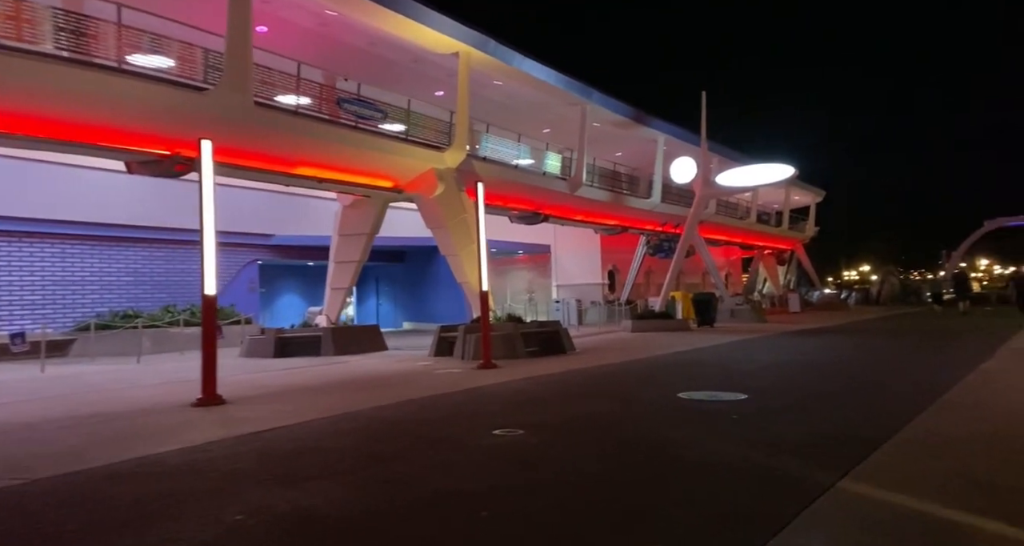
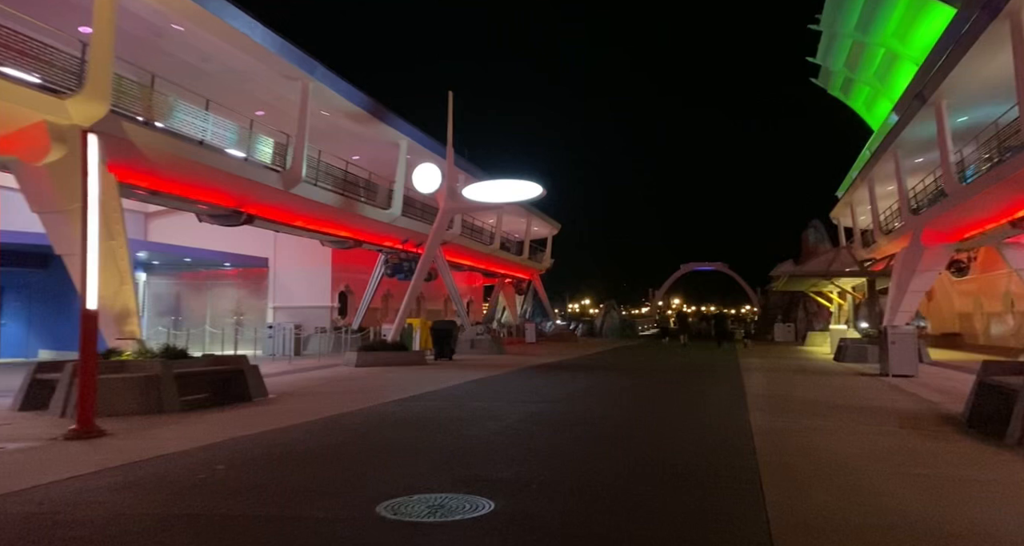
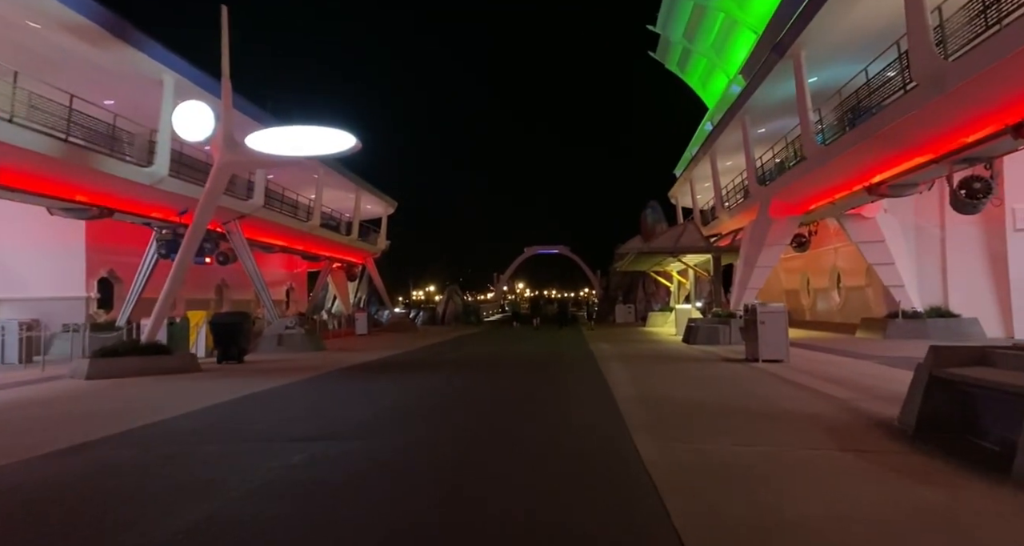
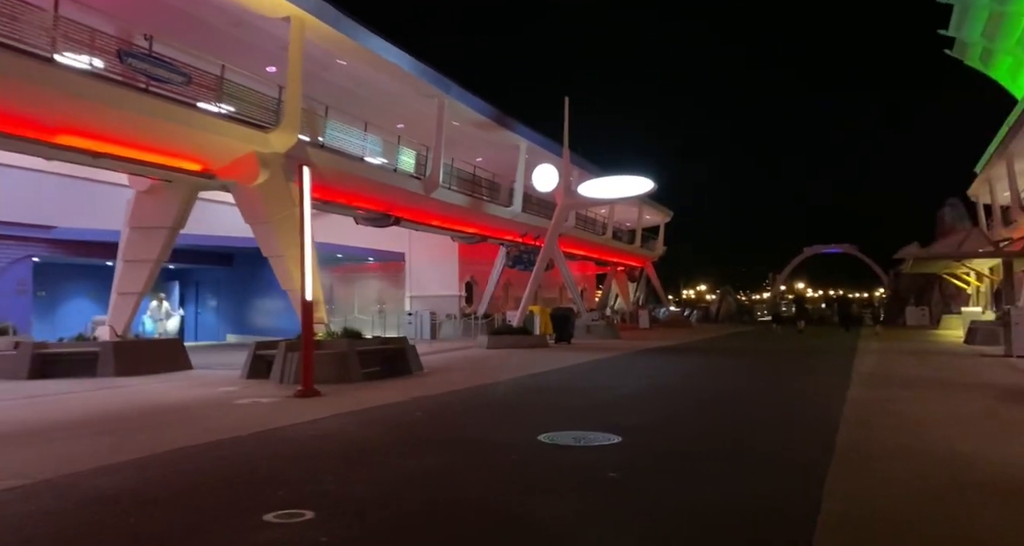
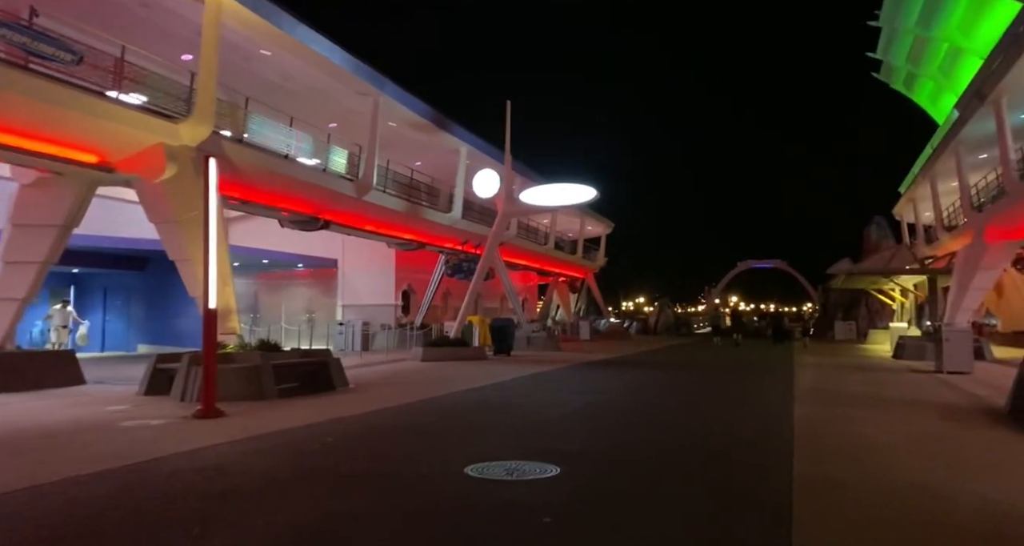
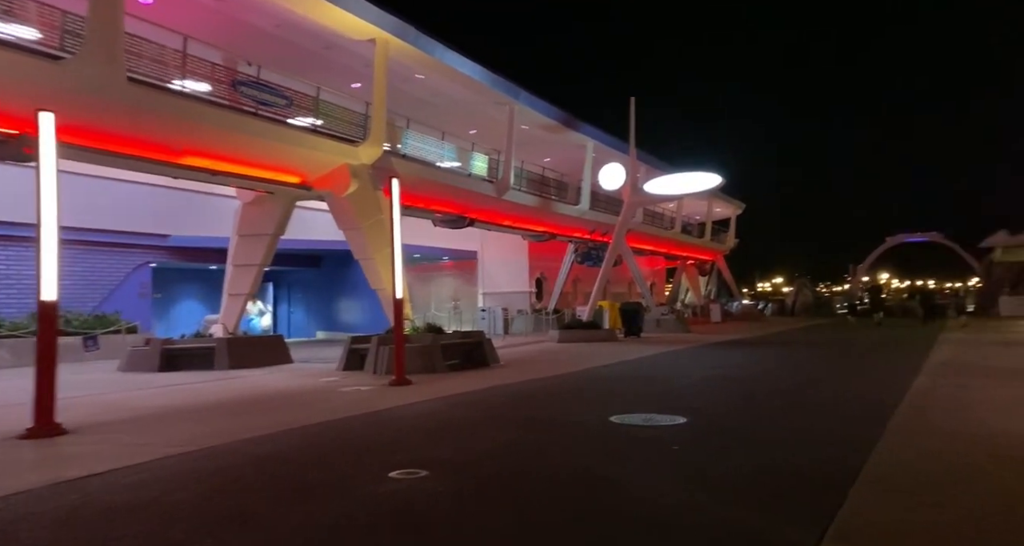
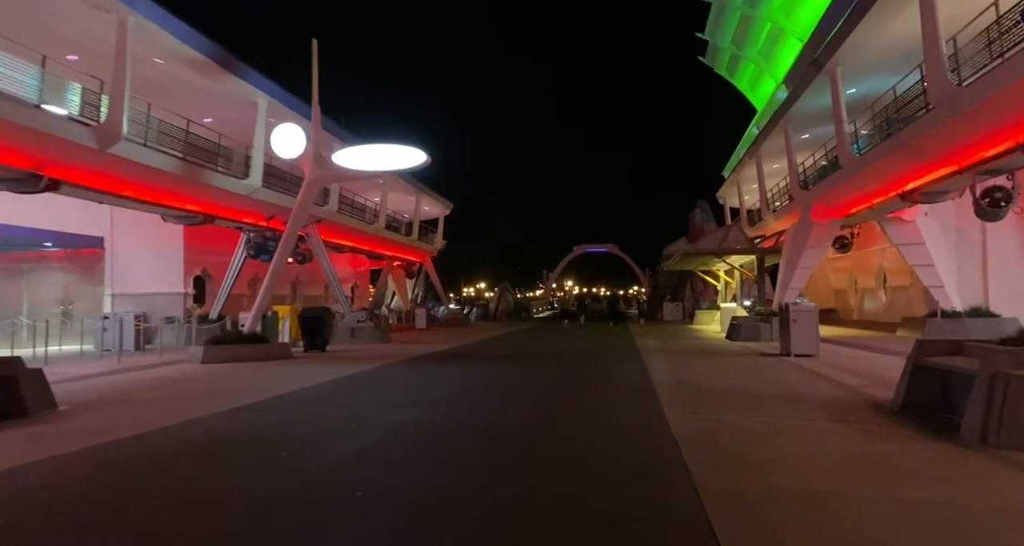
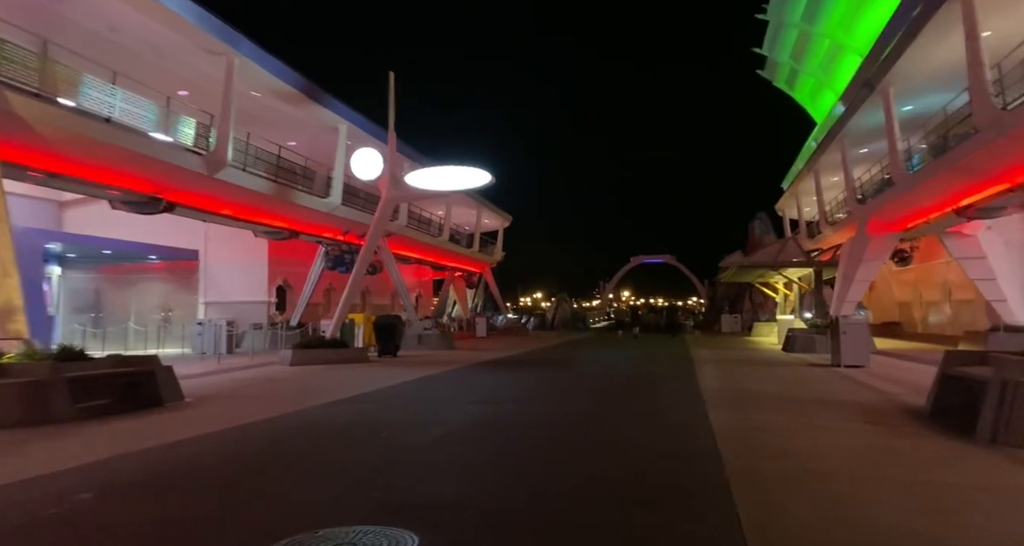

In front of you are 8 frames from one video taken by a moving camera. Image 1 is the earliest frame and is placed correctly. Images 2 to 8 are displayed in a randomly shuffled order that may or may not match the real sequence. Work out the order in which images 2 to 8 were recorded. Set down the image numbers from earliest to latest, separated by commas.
6, 4, 5, 2, 8, 7, 3
